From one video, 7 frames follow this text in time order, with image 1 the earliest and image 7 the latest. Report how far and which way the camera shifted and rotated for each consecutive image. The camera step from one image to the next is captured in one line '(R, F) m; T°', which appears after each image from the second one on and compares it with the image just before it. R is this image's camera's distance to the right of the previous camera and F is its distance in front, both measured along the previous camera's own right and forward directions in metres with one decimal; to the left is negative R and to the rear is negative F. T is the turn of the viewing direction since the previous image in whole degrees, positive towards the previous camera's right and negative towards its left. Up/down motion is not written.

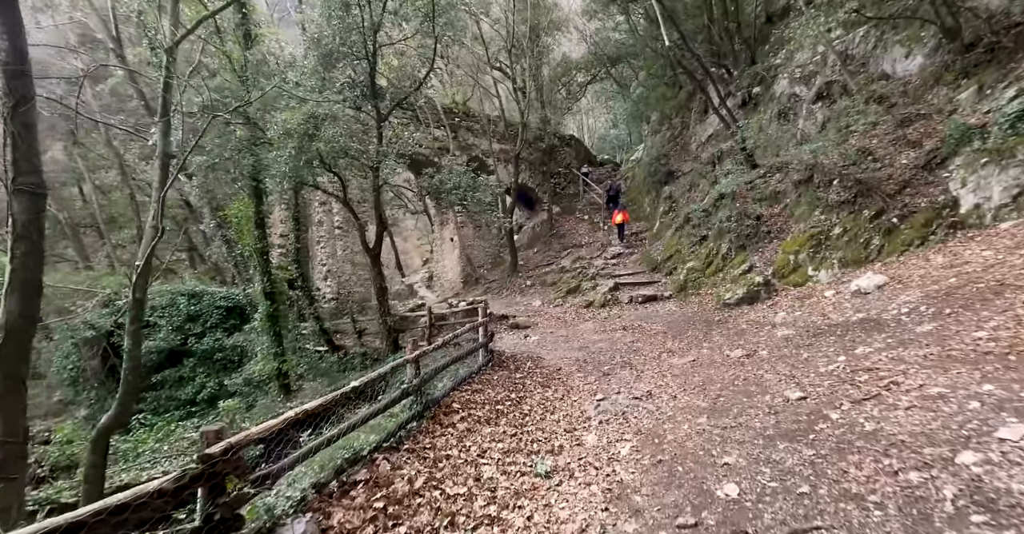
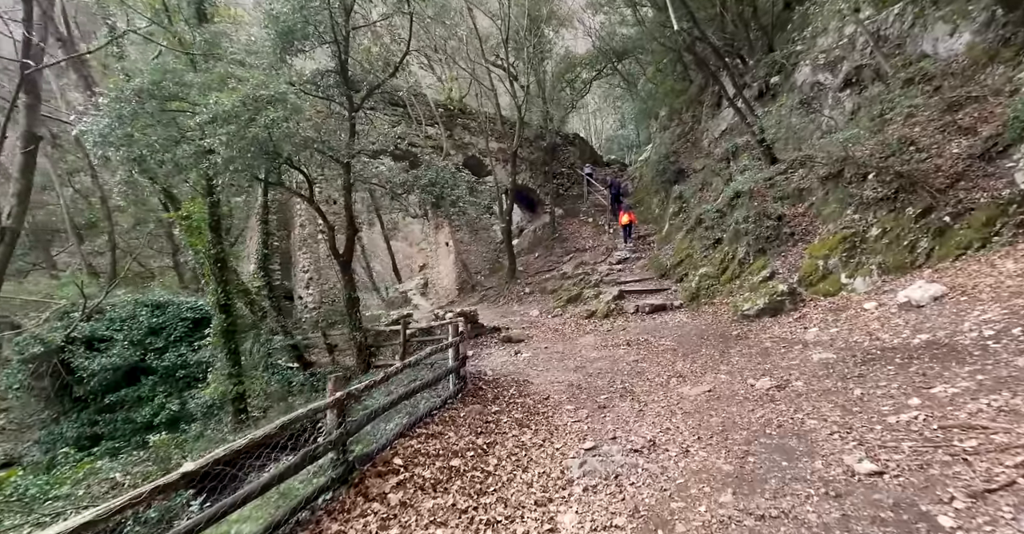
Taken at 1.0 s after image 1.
(+0.4, +1.0) m; -1°
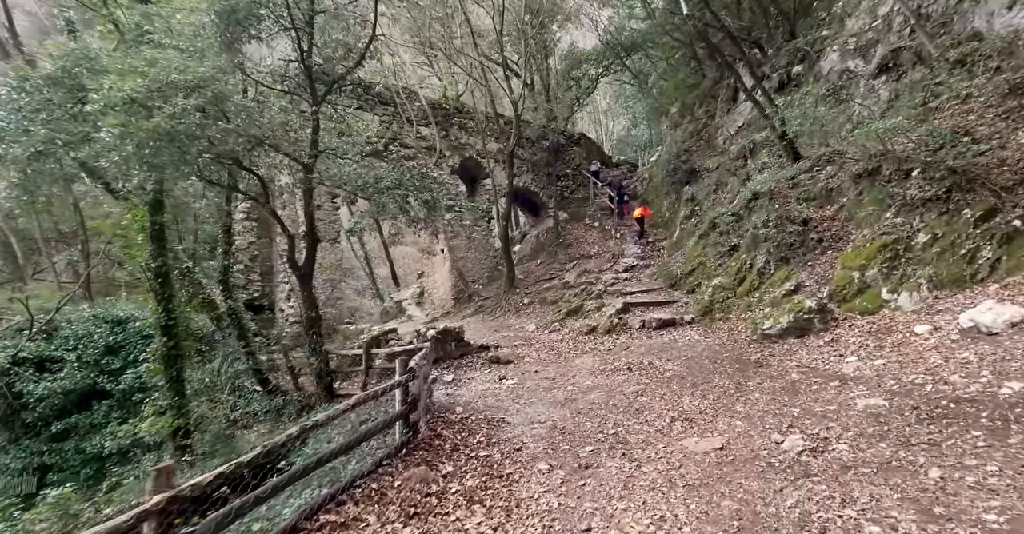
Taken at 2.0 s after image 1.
(+0.5, +1.0) m; -2°
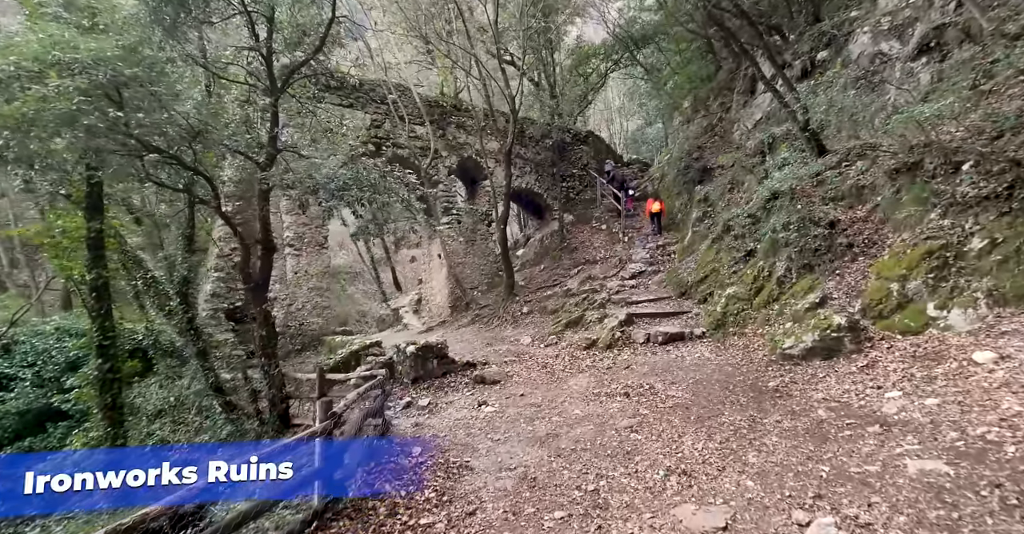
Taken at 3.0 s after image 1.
(+0.5, +0.8) m; -2°
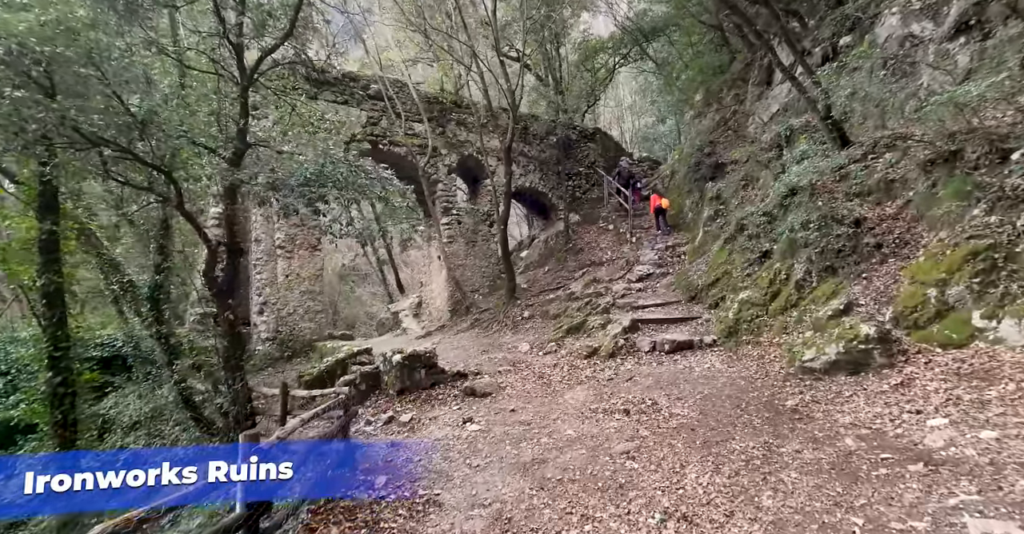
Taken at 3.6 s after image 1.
(+0.3, +0.6) m; -2°
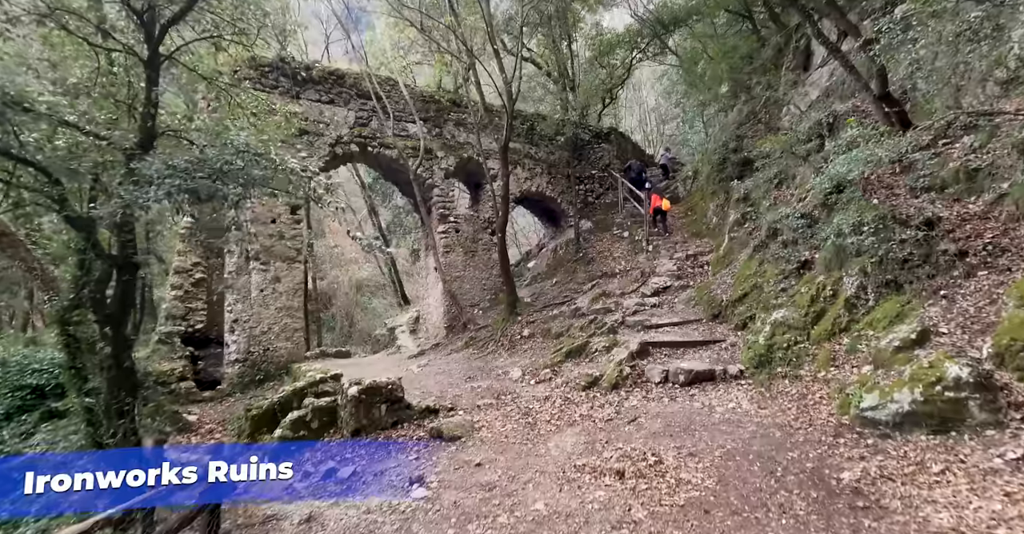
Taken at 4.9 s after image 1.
(+0.7, +1.2) m; -3°
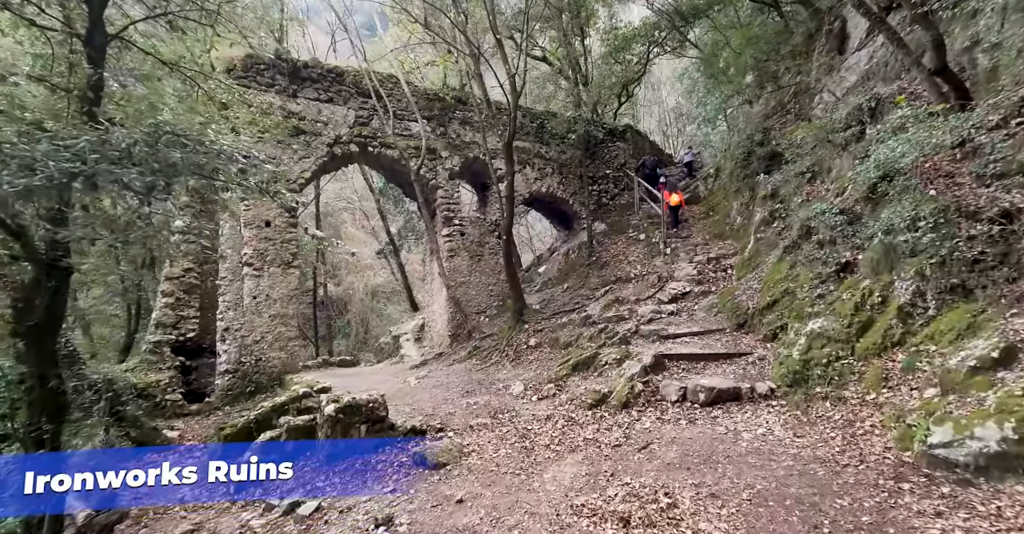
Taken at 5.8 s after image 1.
(+0.3, +0.7) m; -3°
